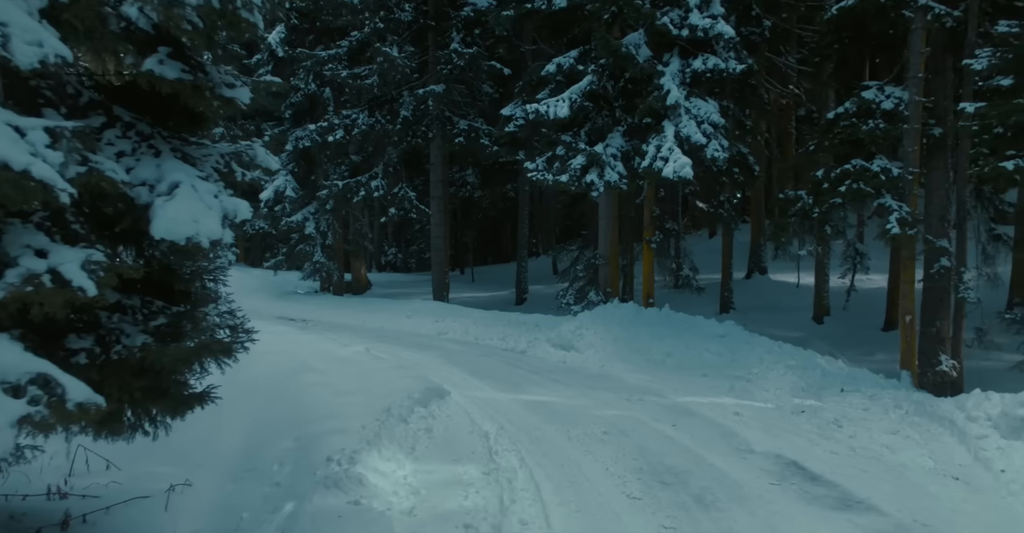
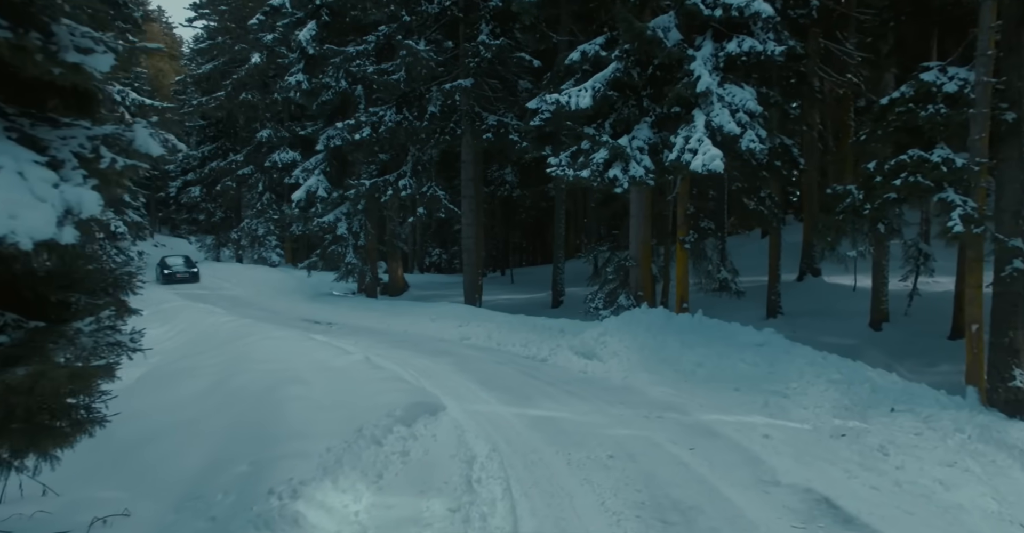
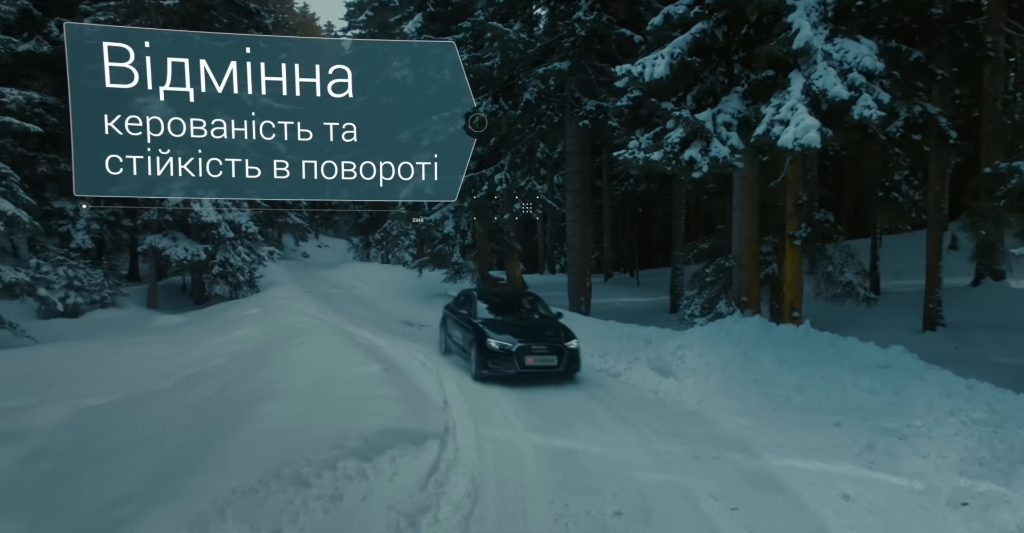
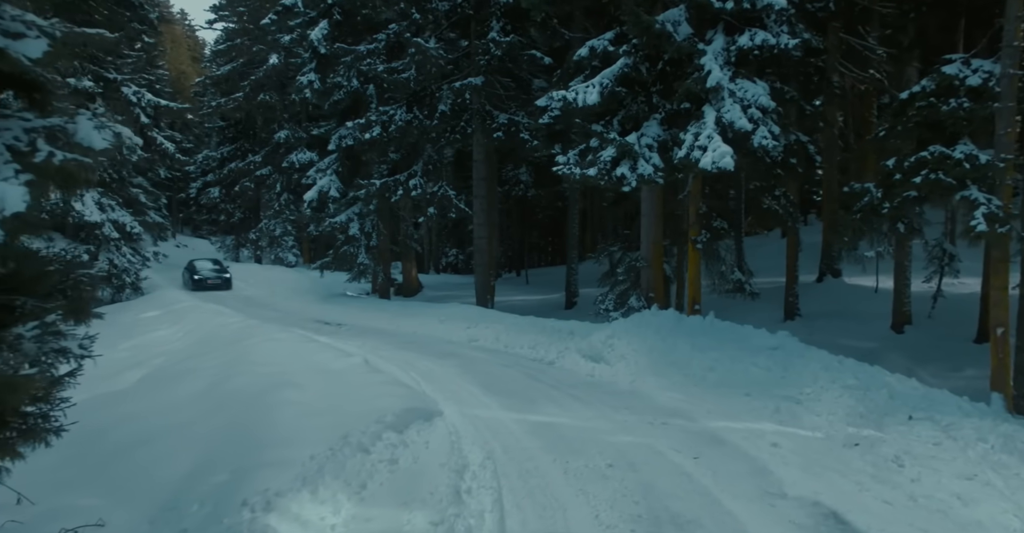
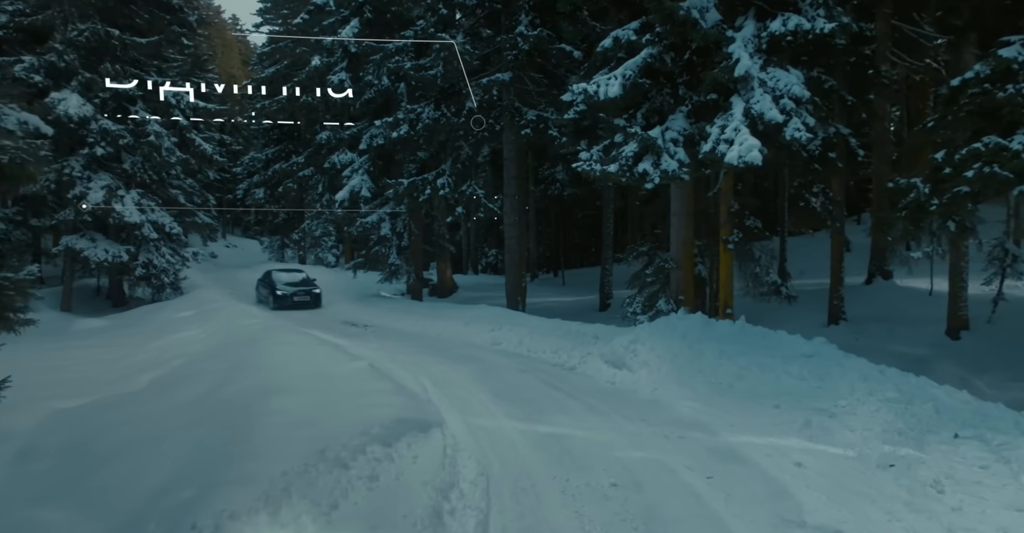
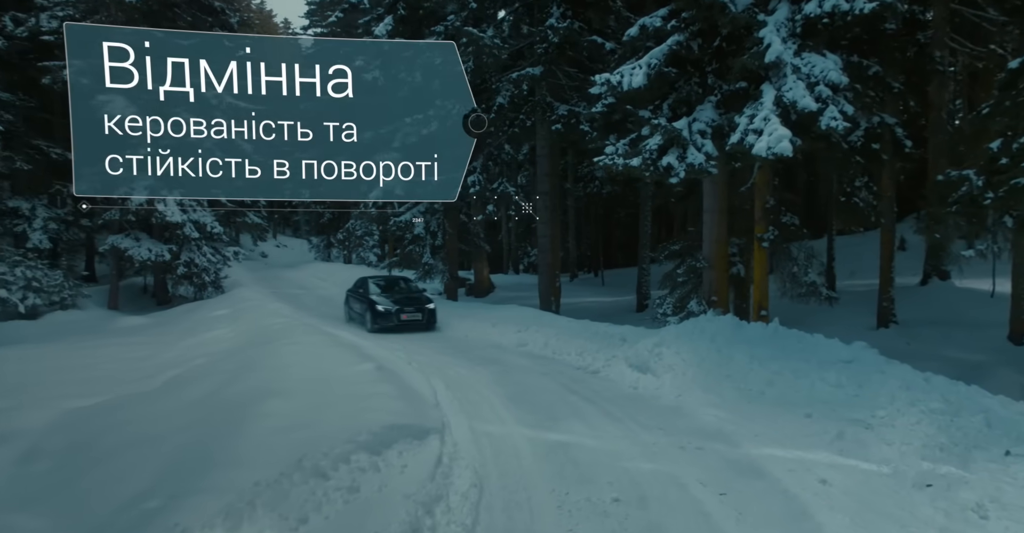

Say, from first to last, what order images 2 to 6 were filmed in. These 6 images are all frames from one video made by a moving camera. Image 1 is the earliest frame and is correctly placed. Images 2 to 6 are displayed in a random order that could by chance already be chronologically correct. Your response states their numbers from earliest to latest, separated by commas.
2, 4, 5, 6, 3
